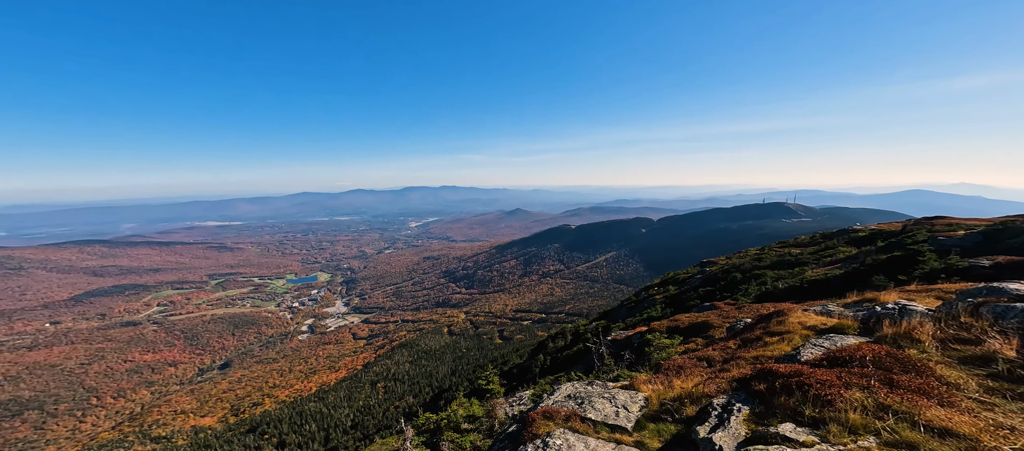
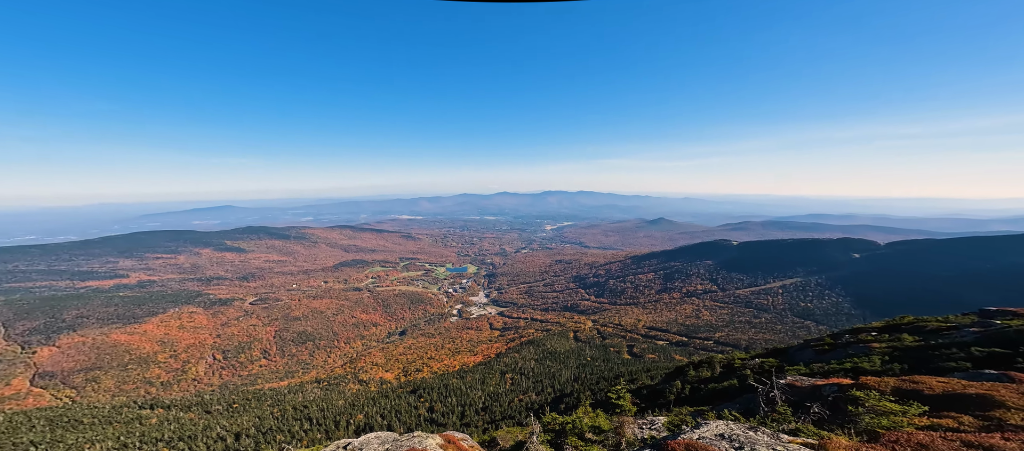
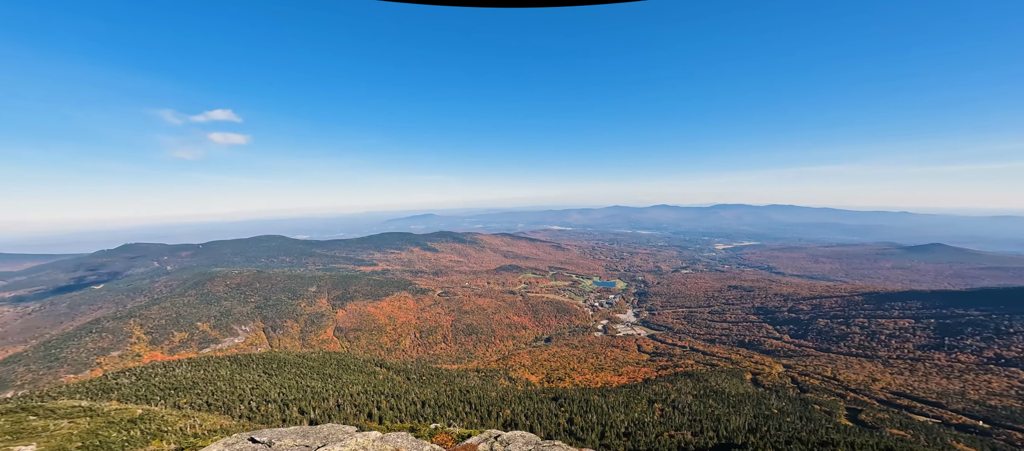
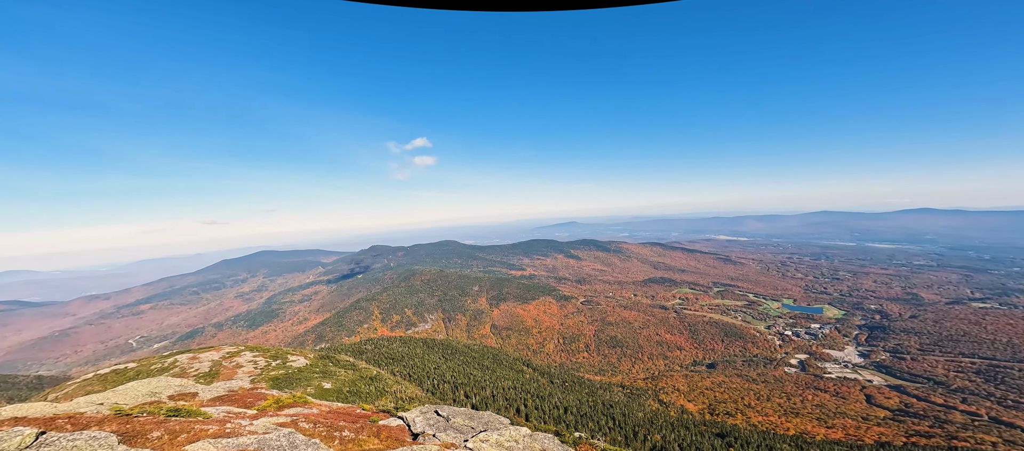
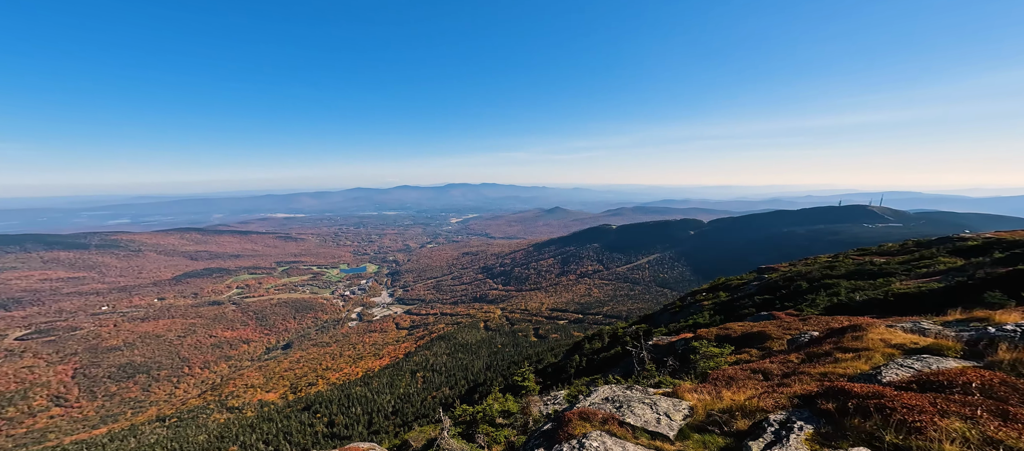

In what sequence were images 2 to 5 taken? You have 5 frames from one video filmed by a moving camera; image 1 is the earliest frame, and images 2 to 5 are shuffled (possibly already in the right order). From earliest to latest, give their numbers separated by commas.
5, 2, 3, 4
